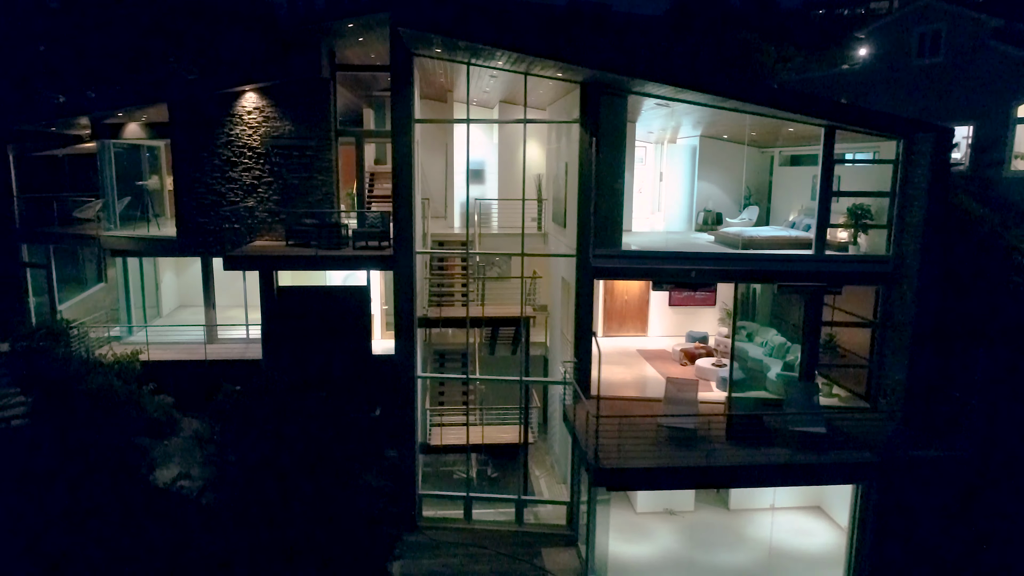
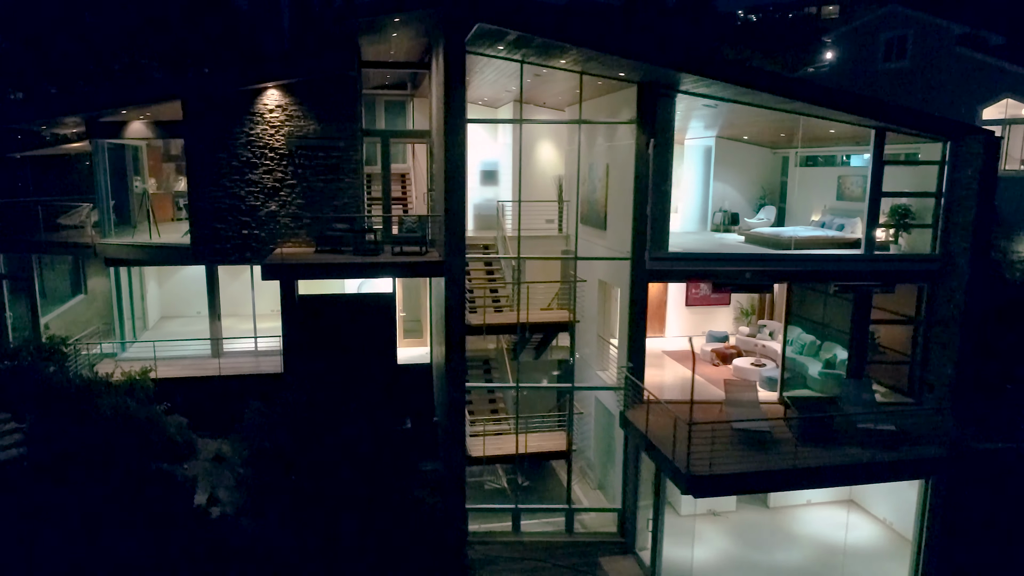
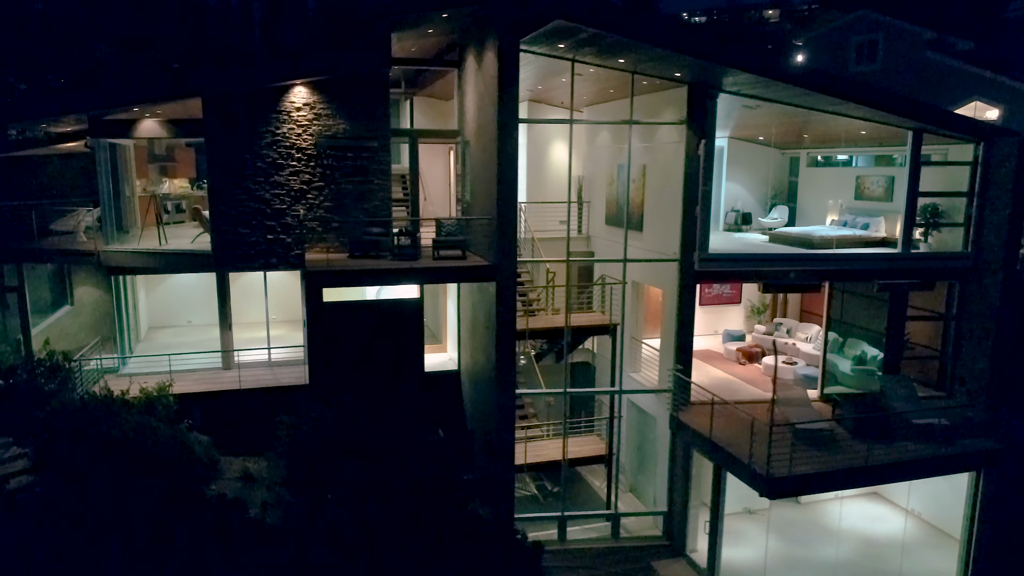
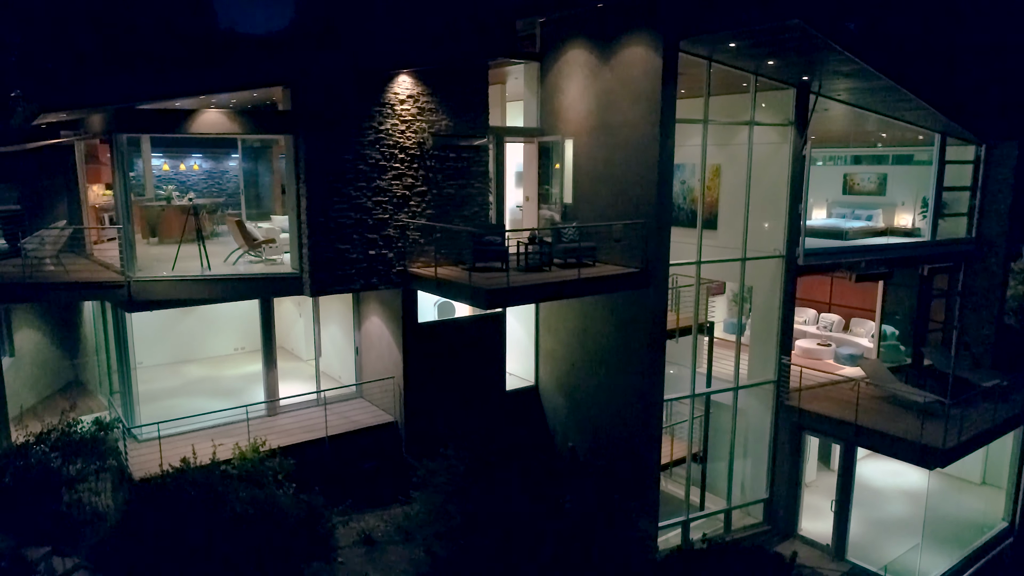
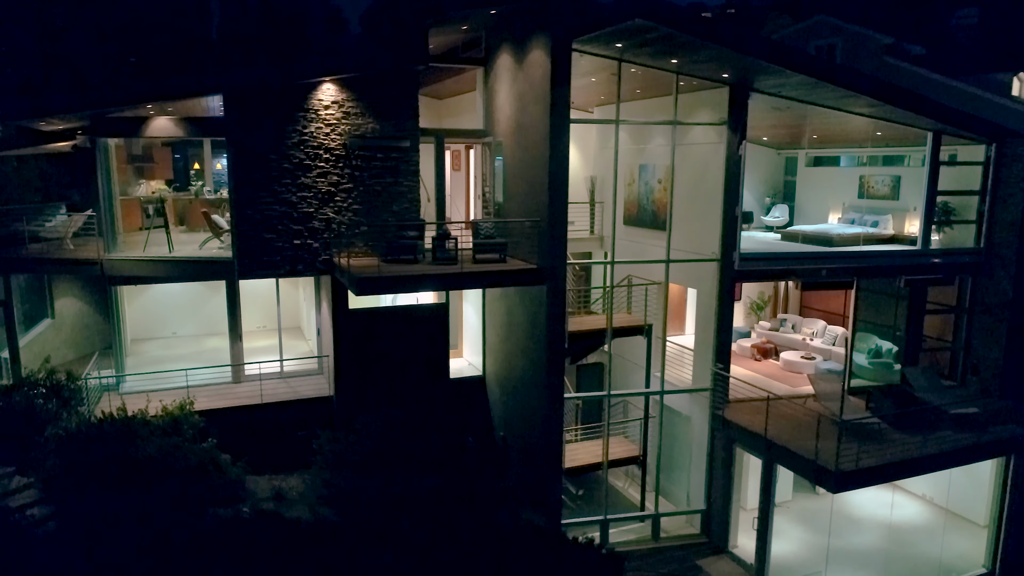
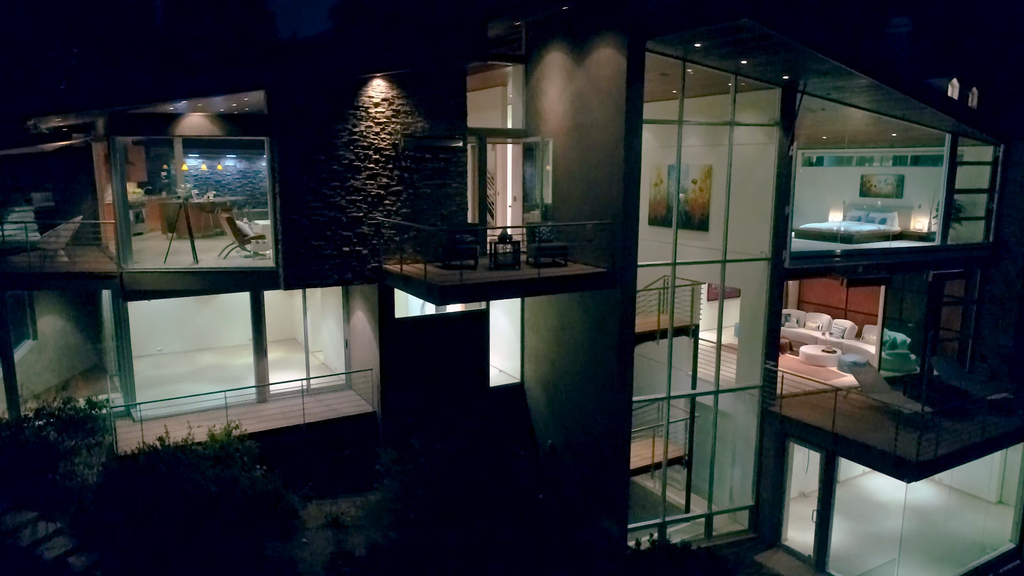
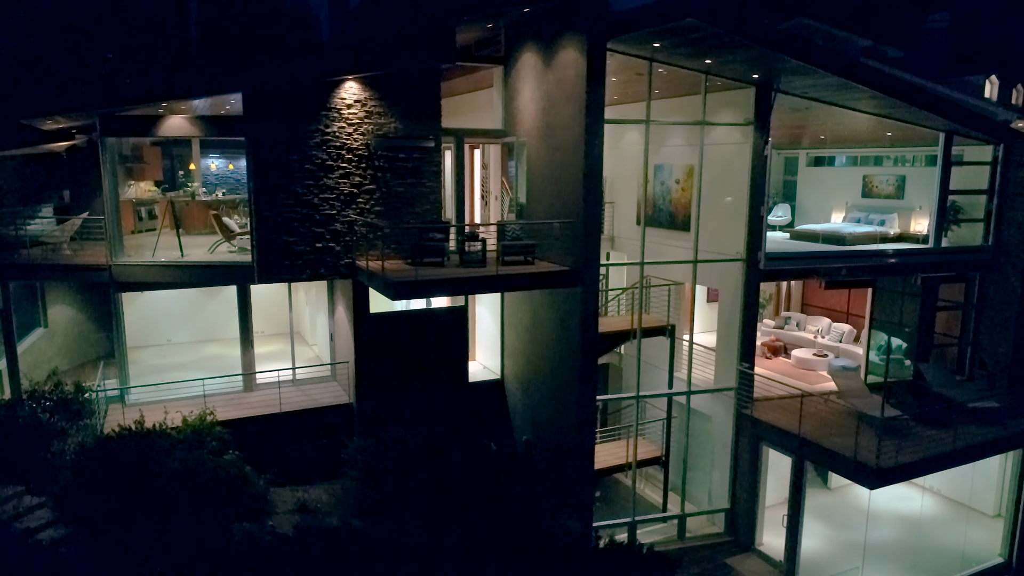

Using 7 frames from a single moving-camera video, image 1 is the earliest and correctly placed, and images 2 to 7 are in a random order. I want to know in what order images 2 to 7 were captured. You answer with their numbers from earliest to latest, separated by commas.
2, 3, 5, 7, 6, 4
